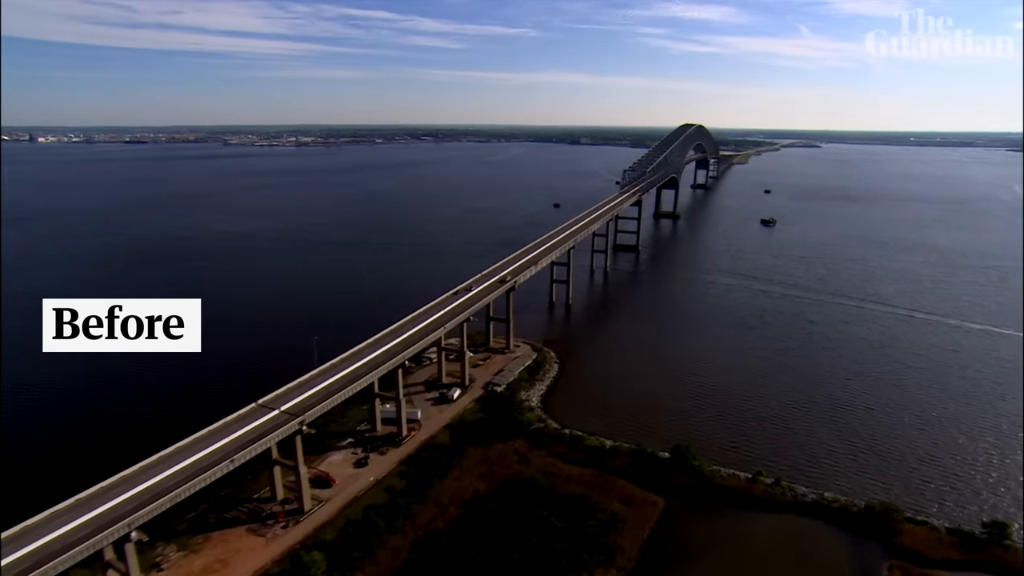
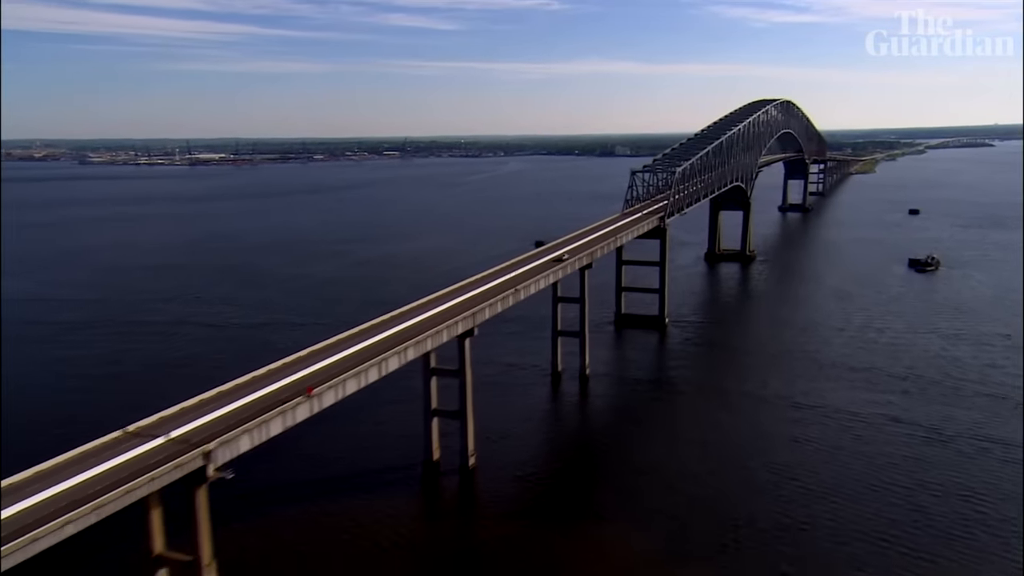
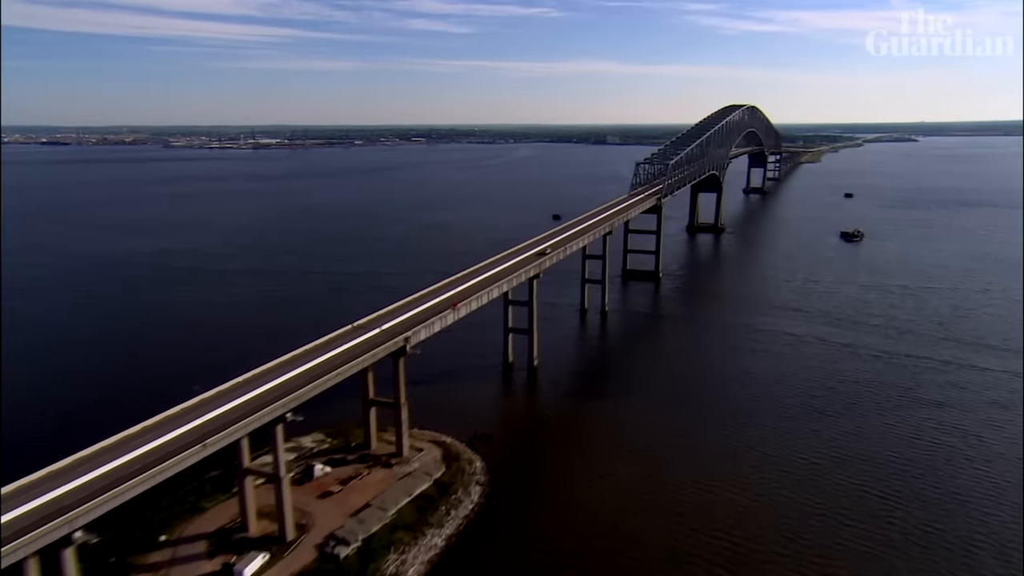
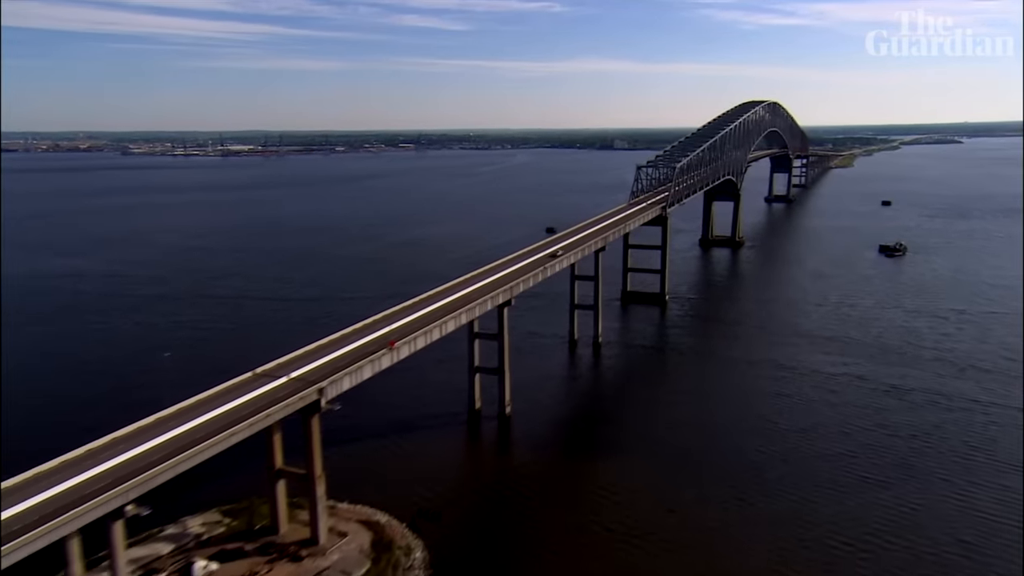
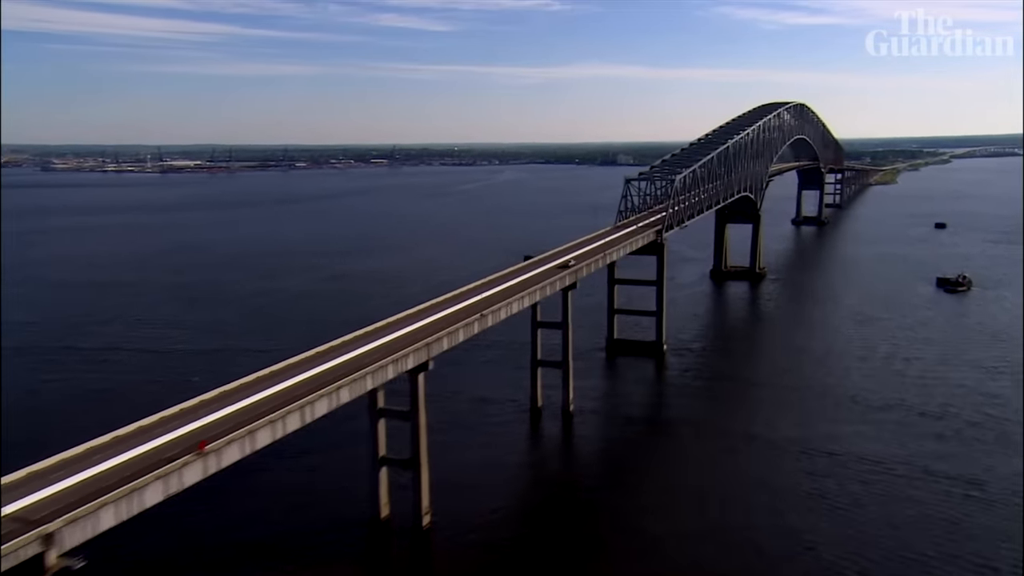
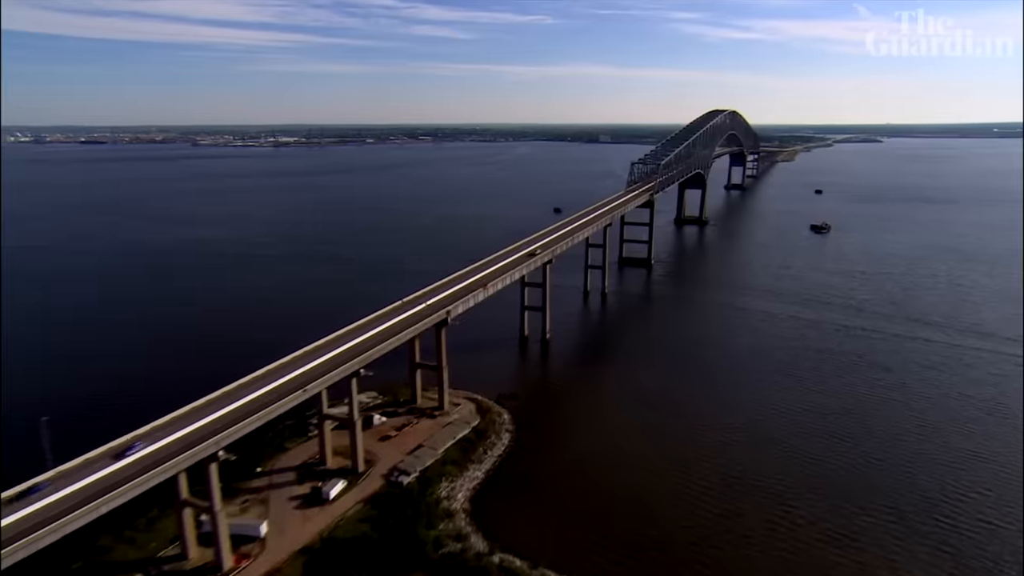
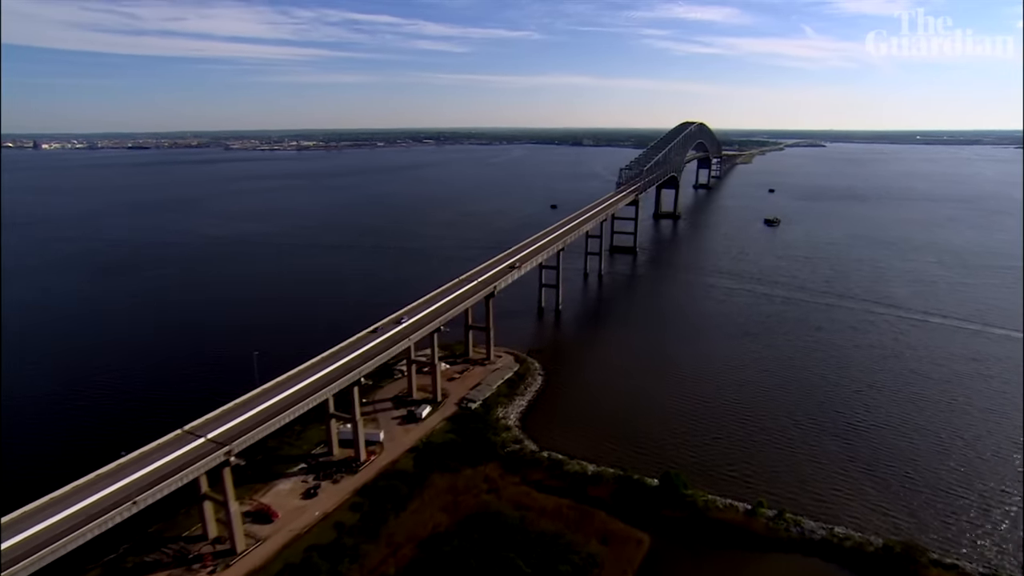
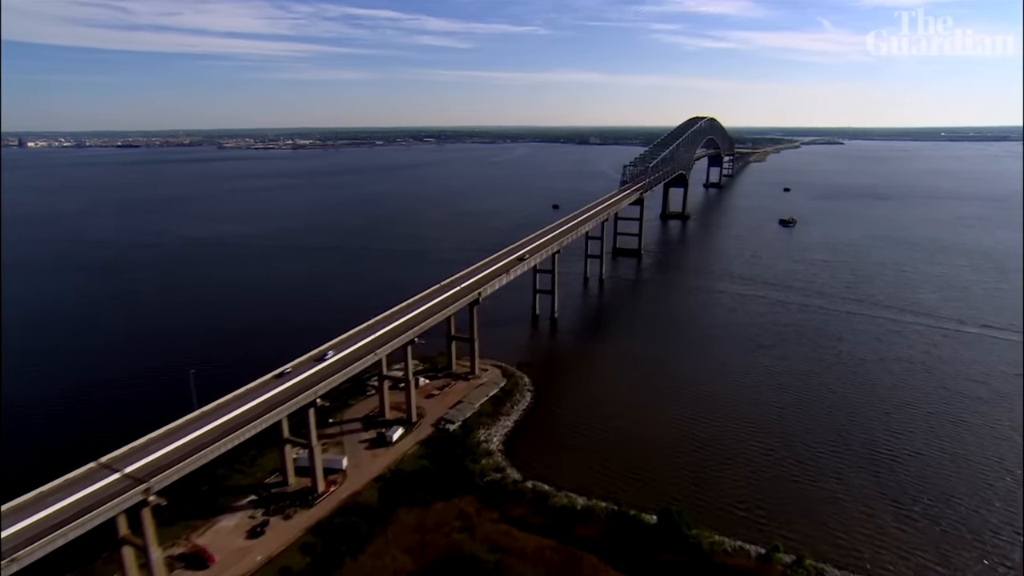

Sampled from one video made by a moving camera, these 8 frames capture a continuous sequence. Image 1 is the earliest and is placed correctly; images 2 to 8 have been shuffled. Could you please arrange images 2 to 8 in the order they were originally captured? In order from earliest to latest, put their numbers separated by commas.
7, 8, 6, 3, 4, 2, 5
